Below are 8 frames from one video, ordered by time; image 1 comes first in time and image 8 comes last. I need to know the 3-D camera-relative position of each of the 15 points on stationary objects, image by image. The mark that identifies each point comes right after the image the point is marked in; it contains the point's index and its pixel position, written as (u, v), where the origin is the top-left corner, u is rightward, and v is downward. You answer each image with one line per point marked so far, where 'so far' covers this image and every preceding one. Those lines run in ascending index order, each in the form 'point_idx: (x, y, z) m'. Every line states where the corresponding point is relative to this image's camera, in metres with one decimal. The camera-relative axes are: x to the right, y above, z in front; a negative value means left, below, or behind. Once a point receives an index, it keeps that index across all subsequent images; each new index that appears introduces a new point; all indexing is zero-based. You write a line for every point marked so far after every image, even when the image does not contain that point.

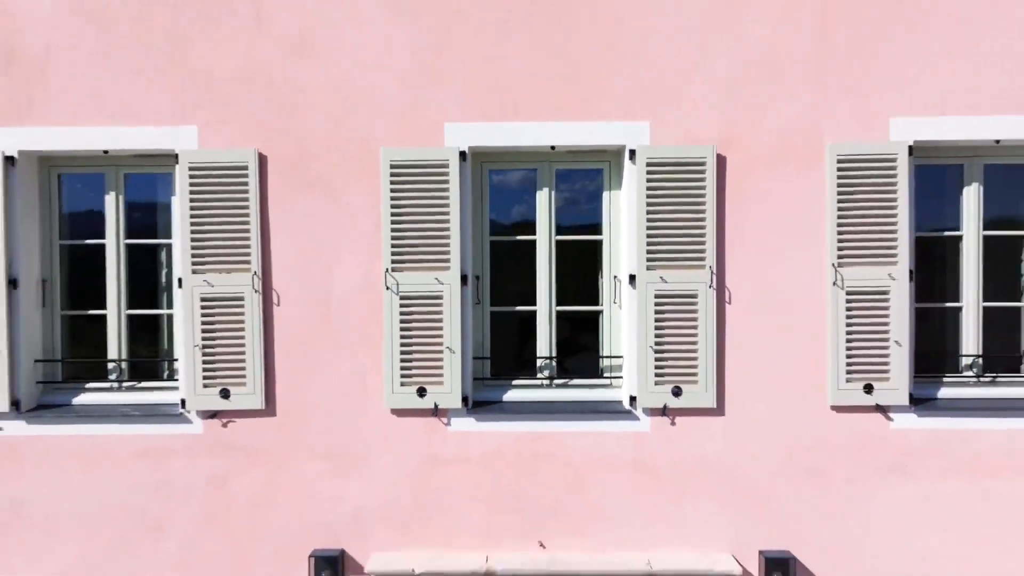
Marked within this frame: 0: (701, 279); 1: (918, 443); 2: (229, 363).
0: (+1.1, +0.1, +4.1) m
1: (+2.5, -0.9, +4.1) m
2: (-1.7, -0.4, +4.2) m
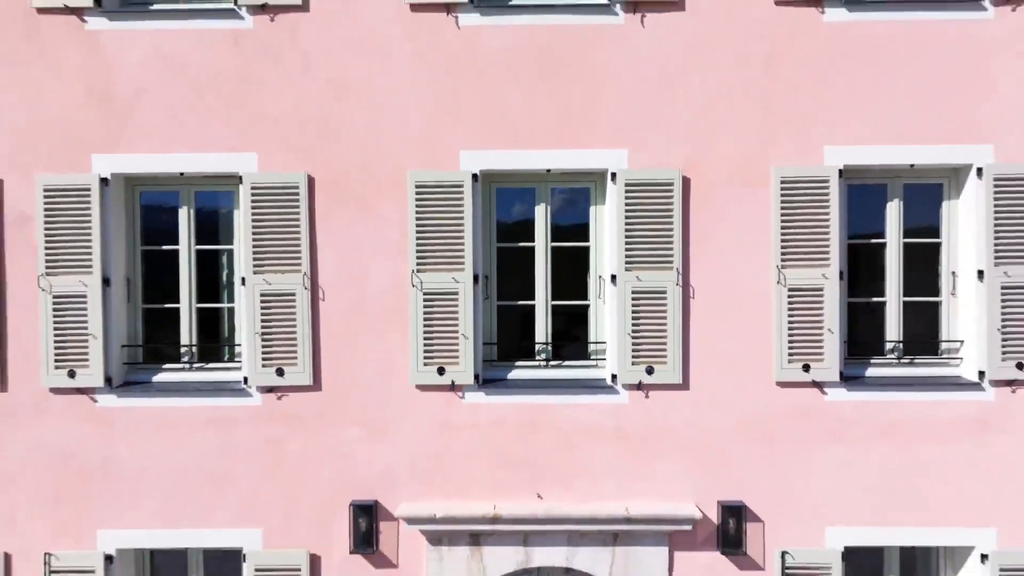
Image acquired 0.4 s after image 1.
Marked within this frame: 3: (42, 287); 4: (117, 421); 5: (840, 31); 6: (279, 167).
0: (+1.2, +0.1, +5.1) m
1: (+2.5, -0.9, +5.1) m
2: (-1.7, -0.4, +5.2) m
3: (-3.5, 0.0, +5.2) m
4: (-3.0, -1.0, +5.2) m
5: (+2.4, +1.9, +5.1) m
6: (-1.7, +0.9, +5.1) m
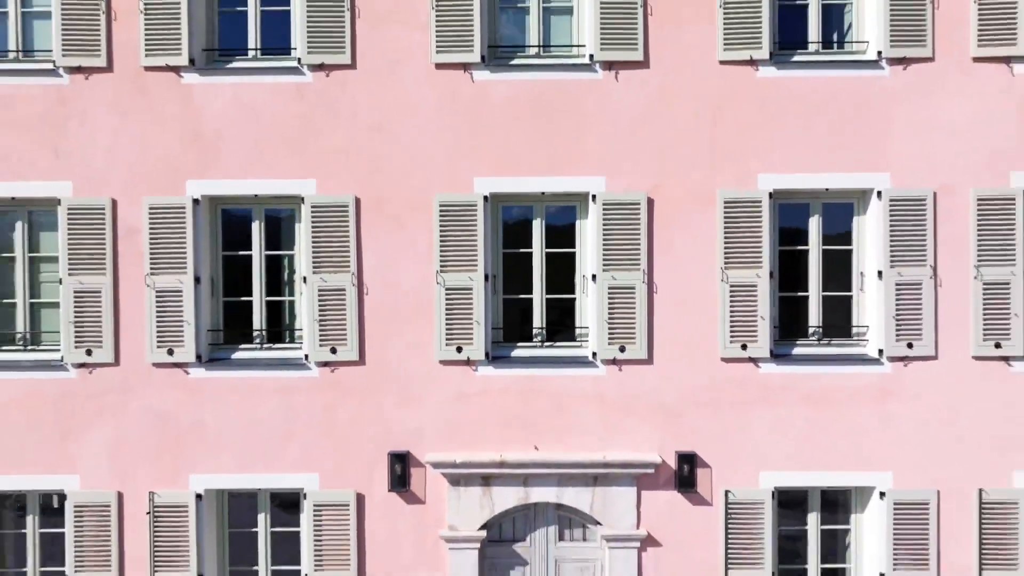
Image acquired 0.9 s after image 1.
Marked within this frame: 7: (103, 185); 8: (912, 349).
0: (+1.2, +0.1, +6.5) m
1: (+2.5, -0.9, +6.5) m
2: (-1.7, -0.4, +6.6) m
3: (-3.5, 0.0, +6.6) m
4: (-3.0, -1.0, +6.6) m
5: (+2.4, +1.9, +6.5) m
6: (-1.7, +0.9, +6.6) m
7: (-3.9, +1.0, +6.6) m
8: (+3.7, -0.6, +6.4) m
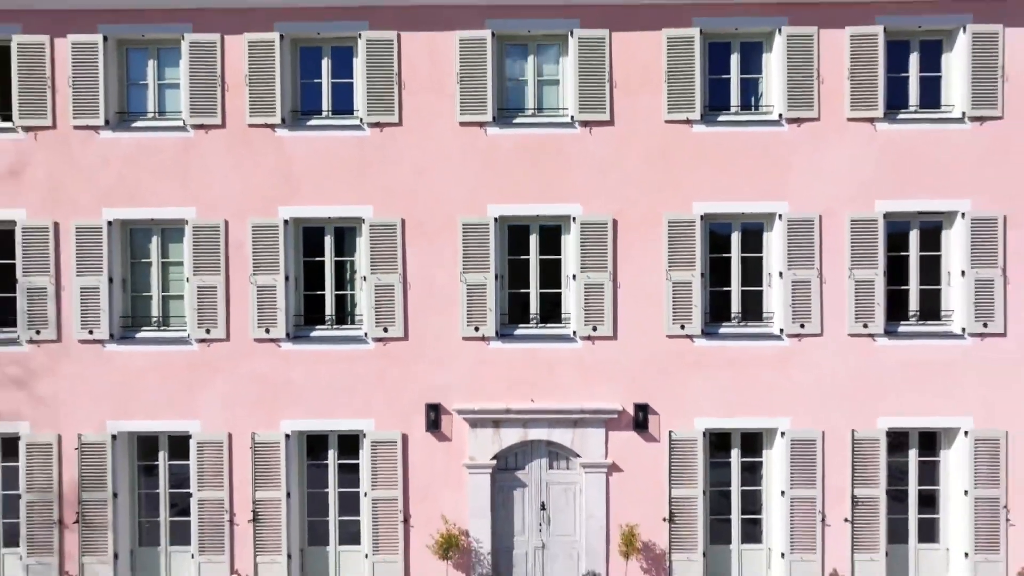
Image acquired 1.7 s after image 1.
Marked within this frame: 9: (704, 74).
0: (+1.2, +0.1, +9.0) m
1: (+2.6, -0.8, +9.0) m
2: (-1.6, -0.3, +9.1) m
3: (-3.4, +0.1, +9.1) m
4: (-2.9, -0.9, +9.1) m
5: (+2.5, +2.0, +9.0) m
6: (-1.7, +1.0, +9.1) m
7: (-3.9, +1.0, +9.1) m
8: (+3.8, -0.5, +8.9) m
9: (+2.5, +2.8, +9.1) m
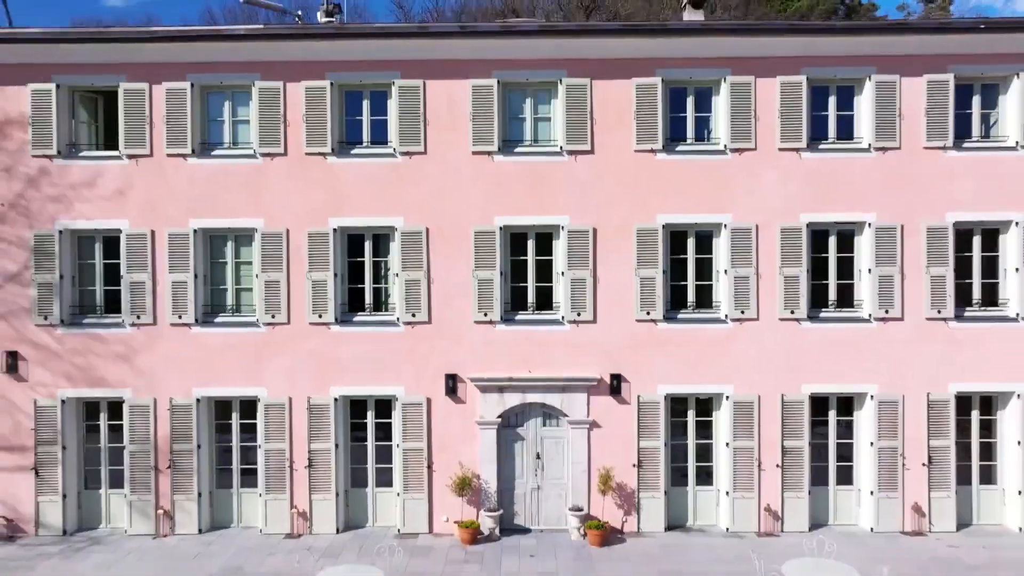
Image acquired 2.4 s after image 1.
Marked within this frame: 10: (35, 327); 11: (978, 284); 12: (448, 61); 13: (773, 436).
0: (+1.2, +0.2, +11.4) m
1: (+2.6, -0.7, +11.4) m
2: (-1.6, -0.2, +11.5) m
3: (-3.4, +0.2, +11.5) m
4: (-2.9, -0.8, +11.5) m
5: (+2.5, +2.1, +11.3) m
6: (-1.6, +1.1, +11.4) m
7: (-3.8, +1.1, +11.5) m
8: (+3.8, -0.4, +11.3) m
9: (+2.6, +2.9, +11.4) m
10: (-7.9, -0.6, +11.5) m
11: (+7.7, +0.1, +11.5) m
12: (-1.1, +3.7, +11.3) m
13: (+4.3, -2.4, +11.3) m
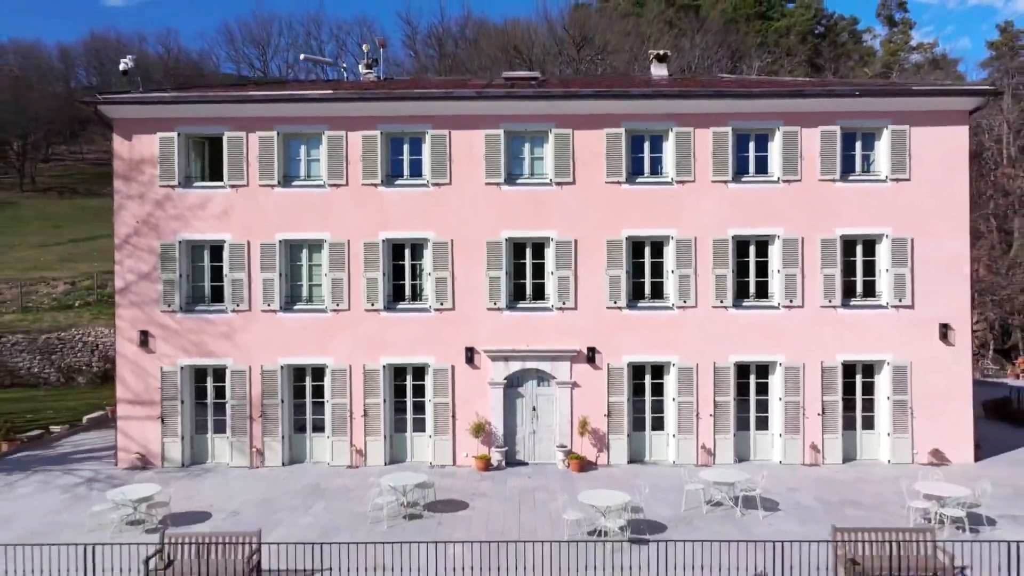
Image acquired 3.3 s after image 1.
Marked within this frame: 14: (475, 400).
0: (+1.3, +0.3, +15.4) m
1: (+2.6, -0.7, +15.4) m
2: (-1.6, -0.2, +15.5) m
3: (-3.3, +0.3, +15.5) m
4: (-2.8, -0.7, +15.5) m
5: (+2.6, +2.1, +15.3) m
6: (-1.6, +1.2, +15.4) m
7: (-3.8, +1.2, +15.5) m
8: (+3.9, -0.3, +15.3) m
9: (+2.6, +3.0, +15.4) m
10: (-7.8, -0.5, +15.5) m
11: (+7.8, +0.2, +15.5) m
12: (-1.0, +3.8, +15.3) m
13: (+4.3, -2.3, +15.3) m
14: (-0.8, -2.5, +15.5) m
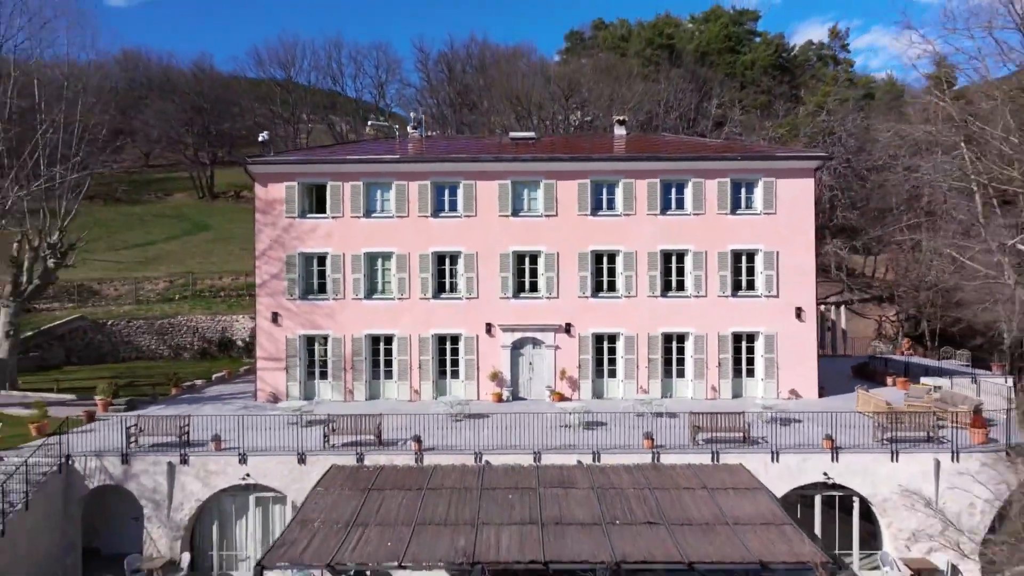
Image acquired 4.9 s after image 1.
0: (+1.4, +0.5, +23.5) m
1: (+2.8, -0.5, +23.5) m
2: (-1.4, 0.0, +23.6) m
3: (-3.2, +0.4, +23.6) m
4: (-2.7, -0.6, +23.6) m
5: (+2.7, +2.3, +23.4) m
6: (-1.4, +1.3, +23.5) m
7: (-3.6, +1.4, +23.6) m
8: (+4.0, -0.2, +23.4) m
9: (+2.8, +3.1, +23.5) m
10: (-7.7, -0.4, +23.6) m
11: (+7.9, +0.3, +23.6) m
12: (-0.8, +4.0, +23.4) m
13: (+4.5, -2.2, +23.4) m
14: (-0.7, -2.4, +23.6) m
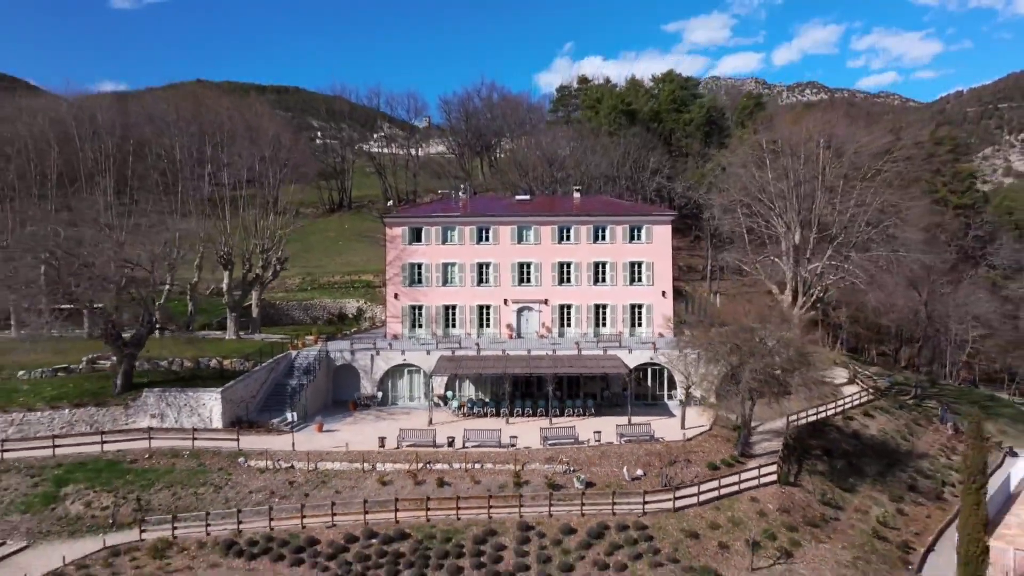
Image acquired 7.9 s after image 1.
0: (+1.8, +0.9, +45.8) m
1: (+3.2, -0.1, +45.8) m
2: (-1.0, +0.4, +45.9) m
3: (-2.8, +0.9, +46.0) m
4: (-2.3, -0.1, +46.0) m
5: (+3.1, +2.7, +45.8) m
6: (-1.1, +1.8, +45.9) m
7: (-3.3, +1.8, +45.9) m
8: (+4.4, +0.3, +45.8) m
9: (+3.1, +3.6, +45.9) m
10: (-7.3, +0.1, +46.0) m
11: (+8.3, +0.7, +45.9) m
12: (-0.5, +4.4, +45.8) m
13: (+4.8, -1.7, +45.7) m
14: (-0.3, -1.9, +46.0) m
